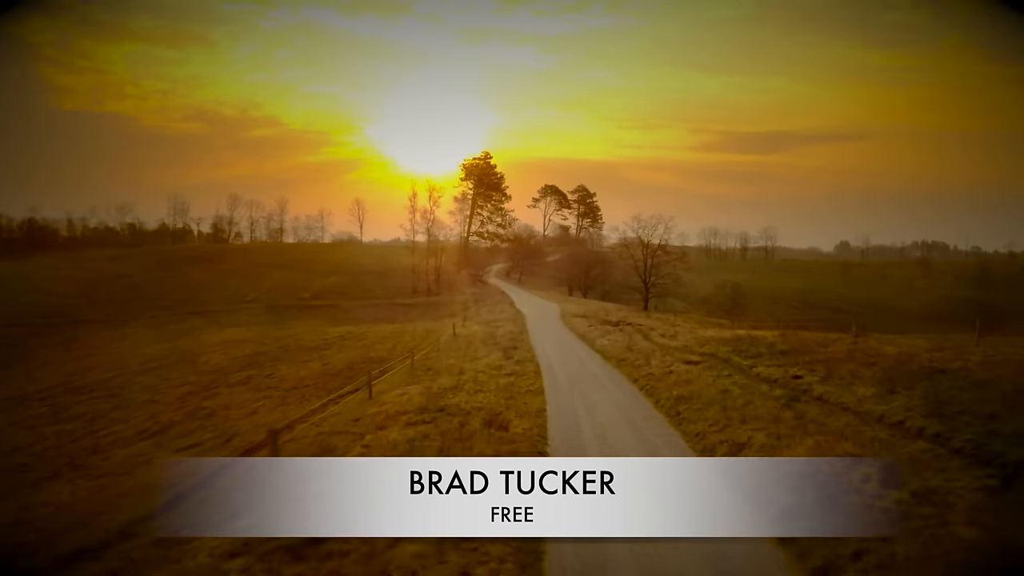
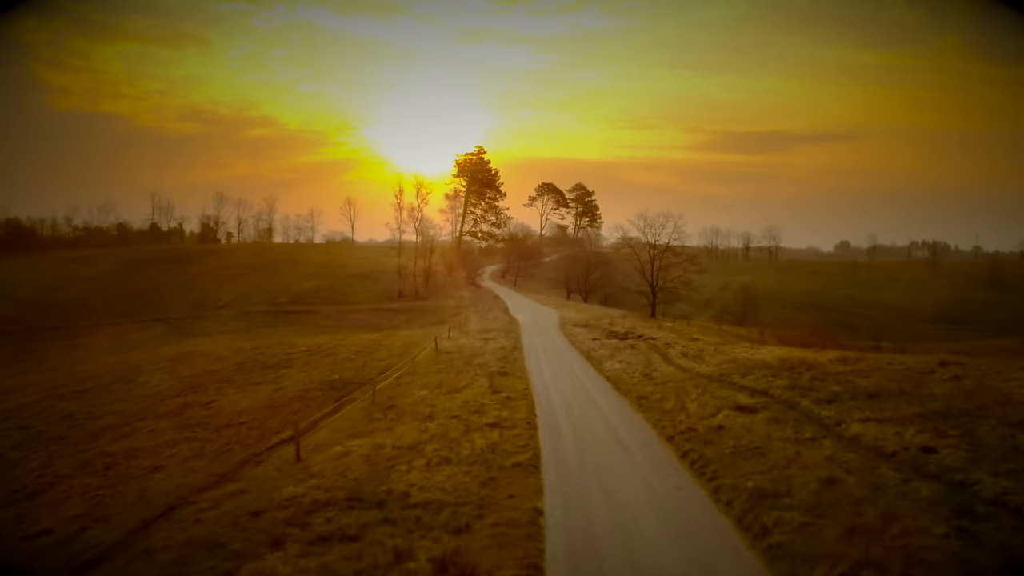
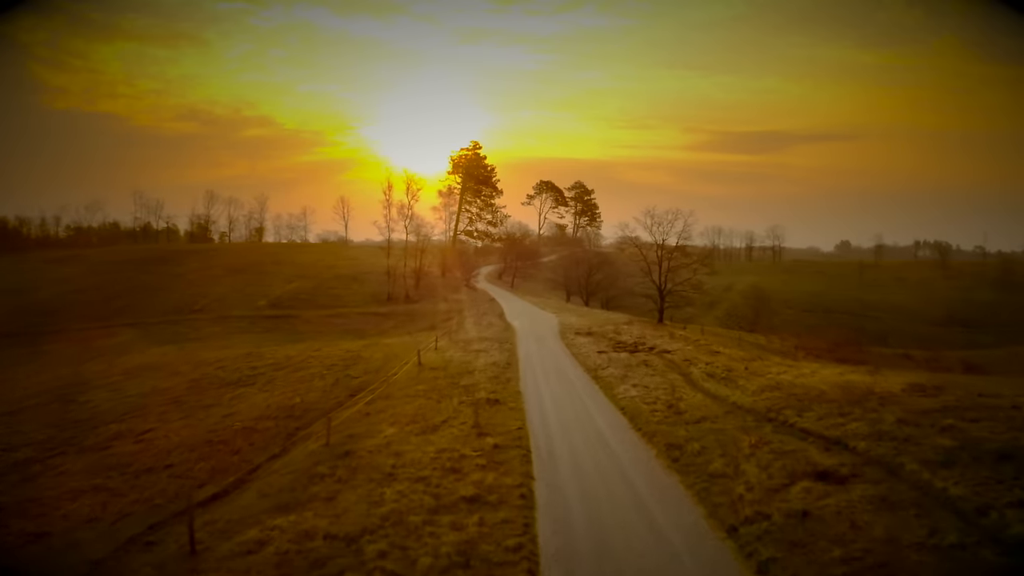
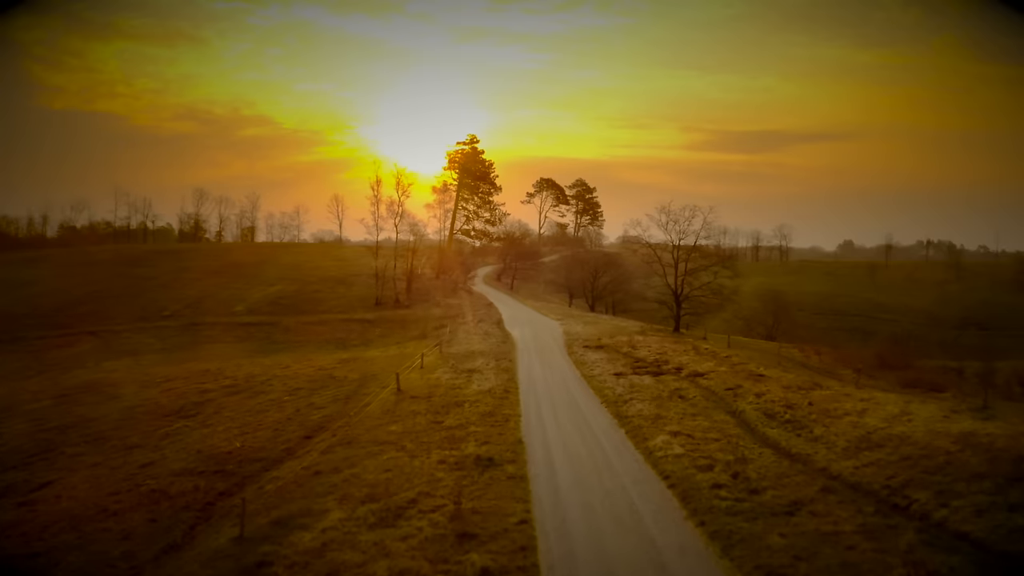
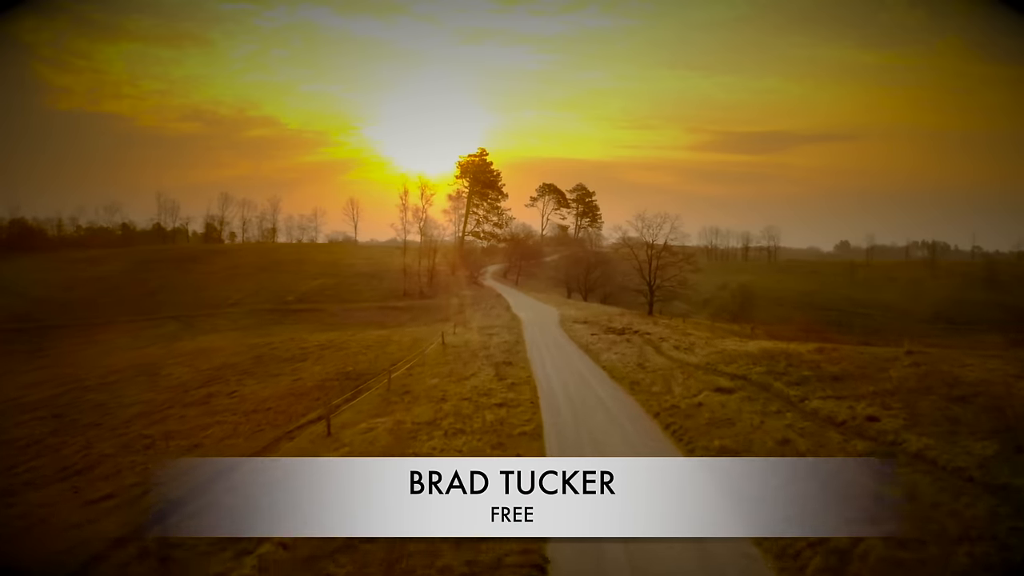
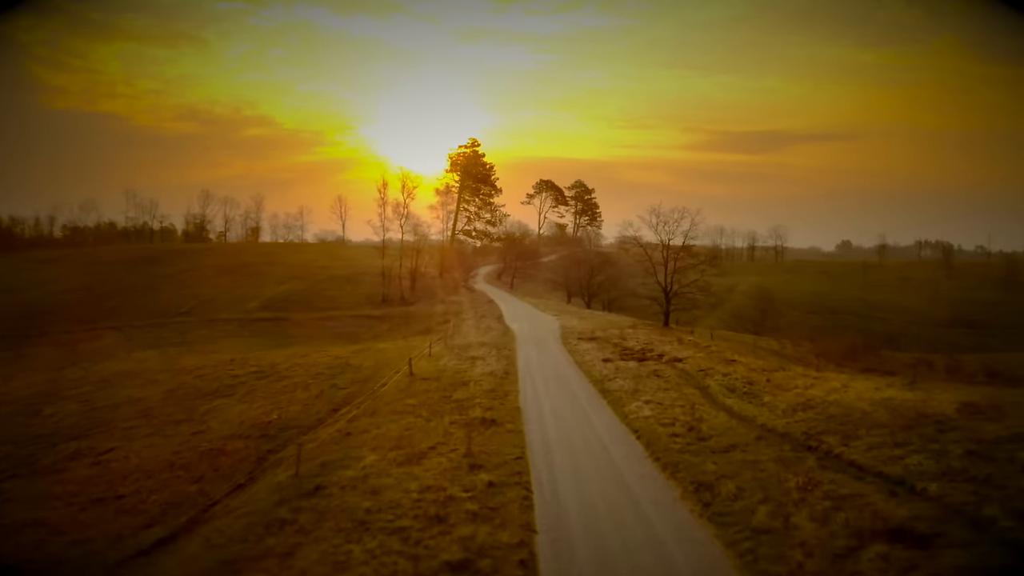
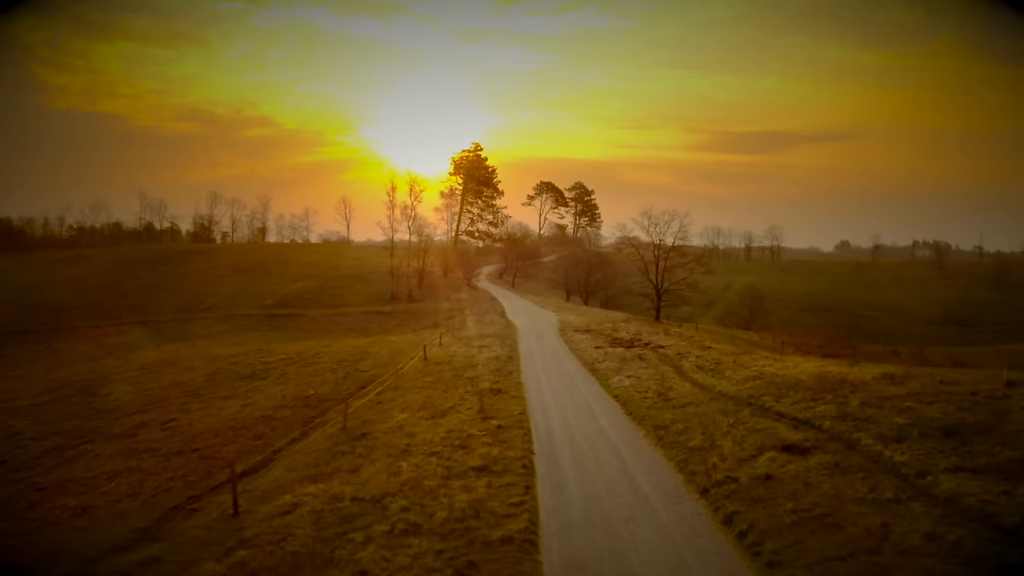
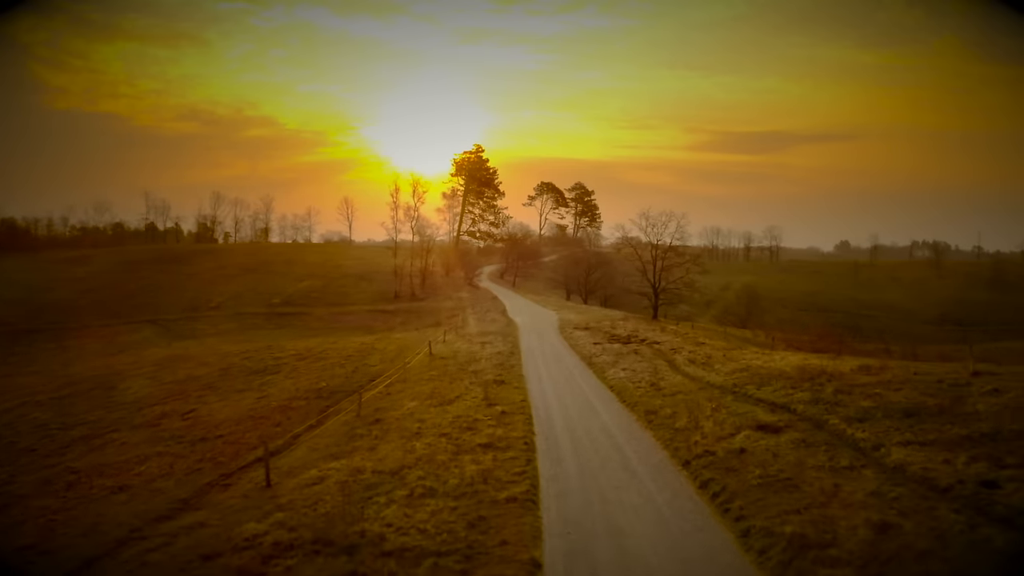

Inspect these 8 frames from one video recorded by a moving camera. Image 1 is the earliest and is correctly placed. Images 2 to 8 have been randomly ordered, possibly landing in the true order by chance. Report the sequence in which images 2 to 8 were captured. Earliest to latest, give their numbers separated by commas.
5, 2, 8, 7, 3, 6, 4
